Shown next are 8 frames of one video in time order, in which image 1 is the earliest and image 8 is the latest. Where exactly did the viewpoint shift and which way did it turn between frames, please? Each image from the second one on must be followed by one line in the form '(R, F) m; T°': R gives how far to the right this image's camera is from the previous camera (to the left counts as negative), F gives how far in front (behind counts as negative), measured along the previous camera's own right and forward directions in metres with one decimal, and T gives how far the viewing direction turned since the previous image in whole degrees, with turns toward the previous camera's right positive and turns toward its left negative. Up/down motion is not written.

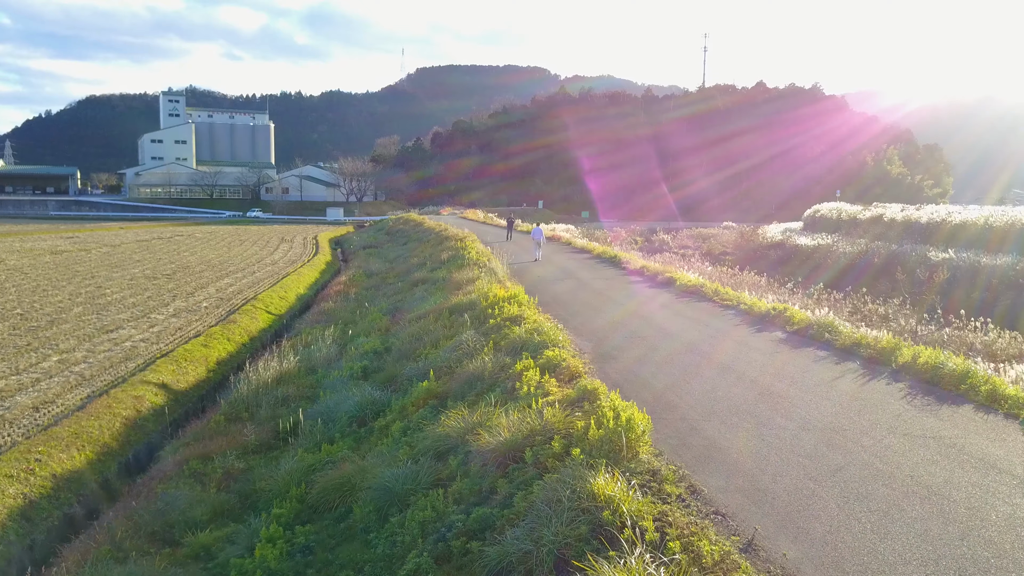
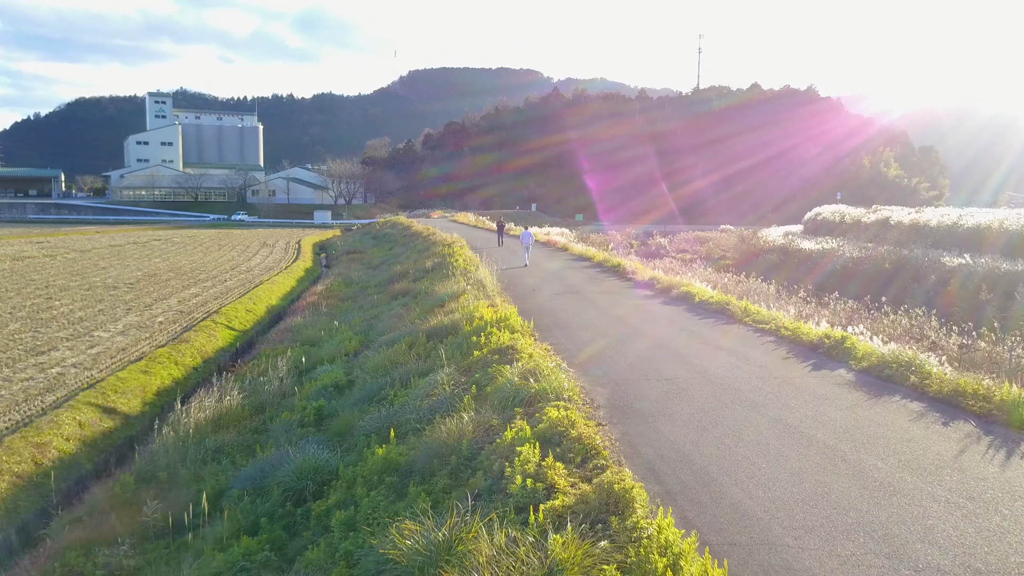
(0.0, +1.6) m; 0°
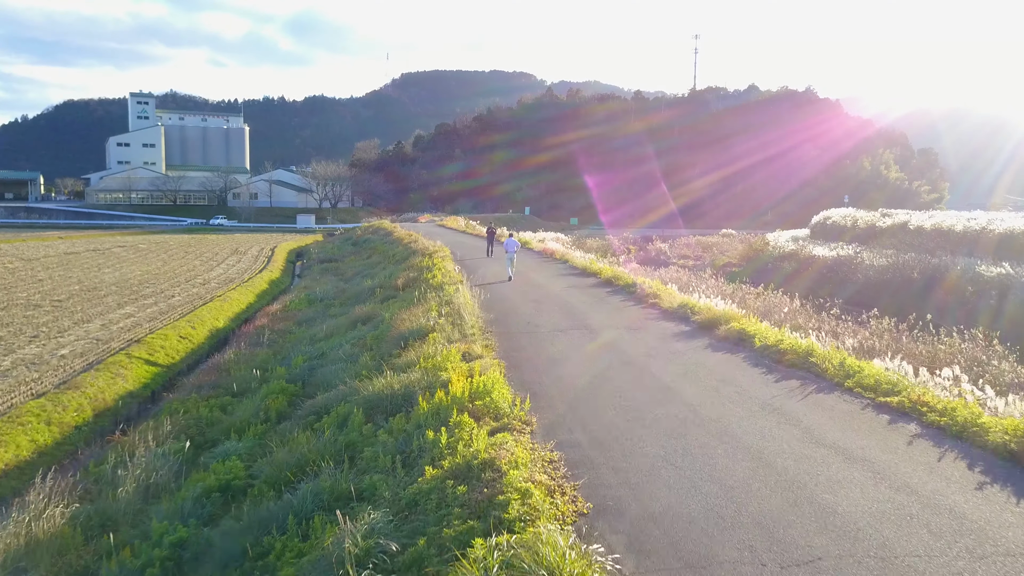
(+0.1, +2.7) m; 0°
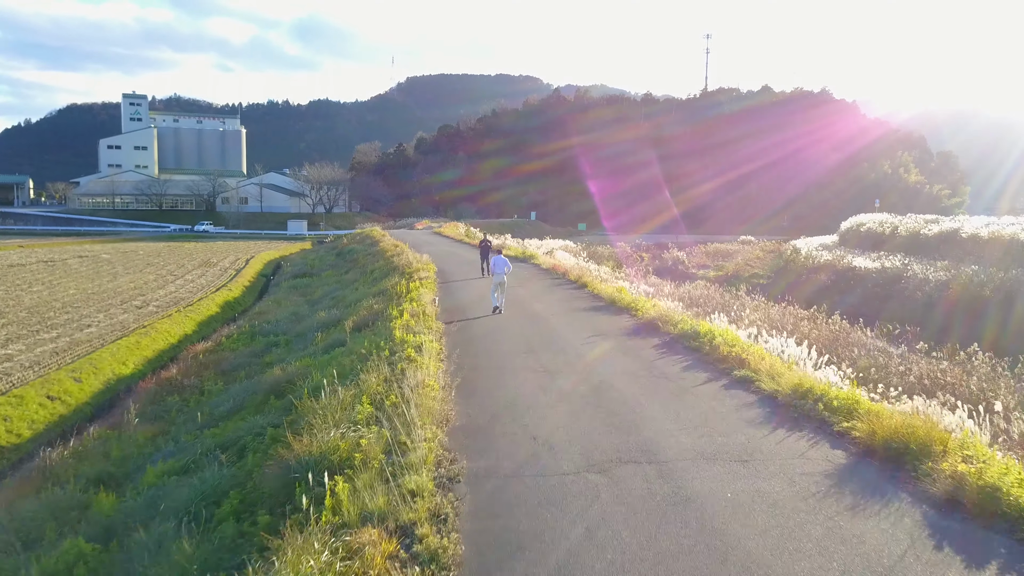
(+0.1, +3.8) m; 0°
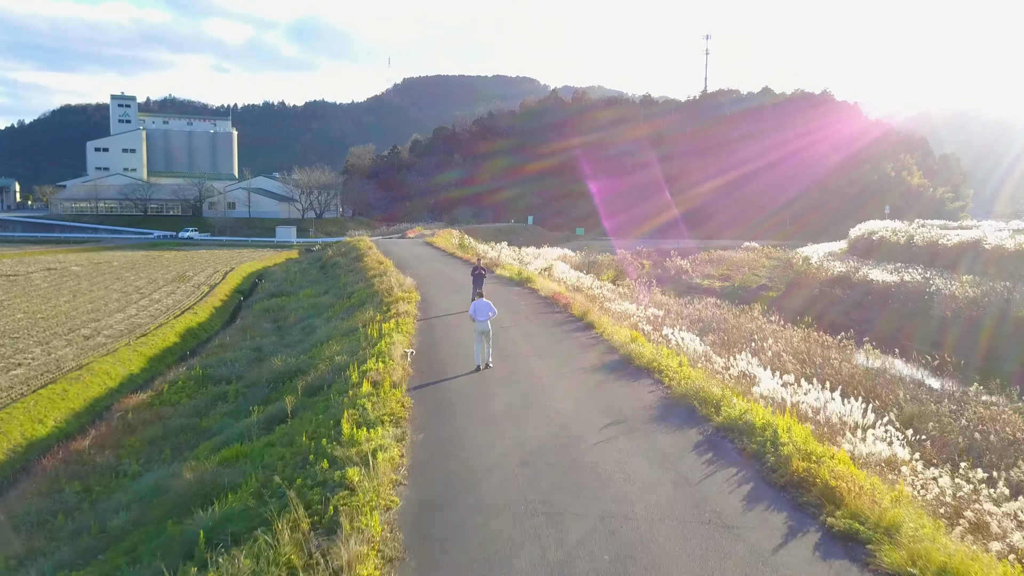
(+0.1, +1.9) m; 0°
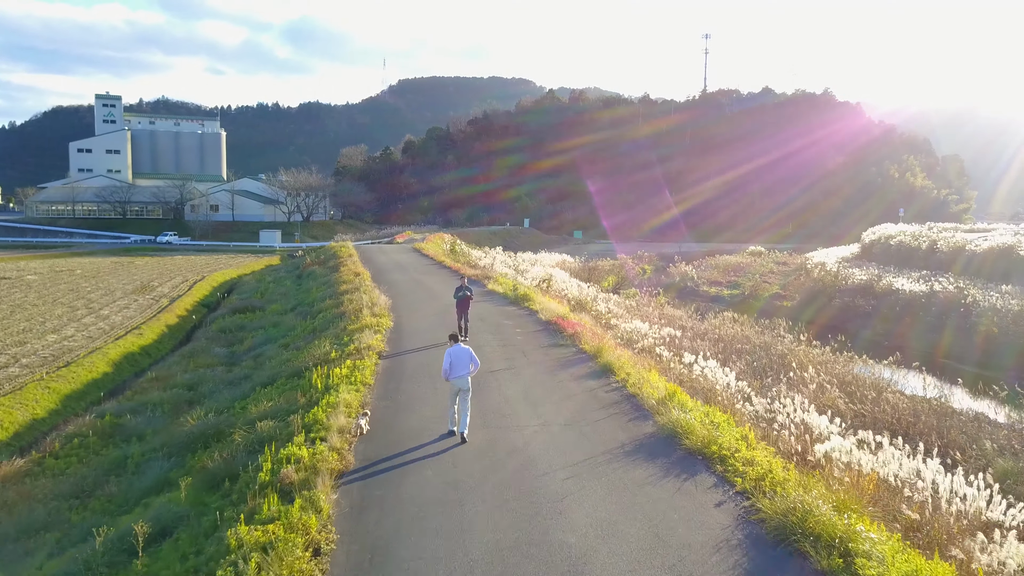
(0.0, +2.5) m; 0°
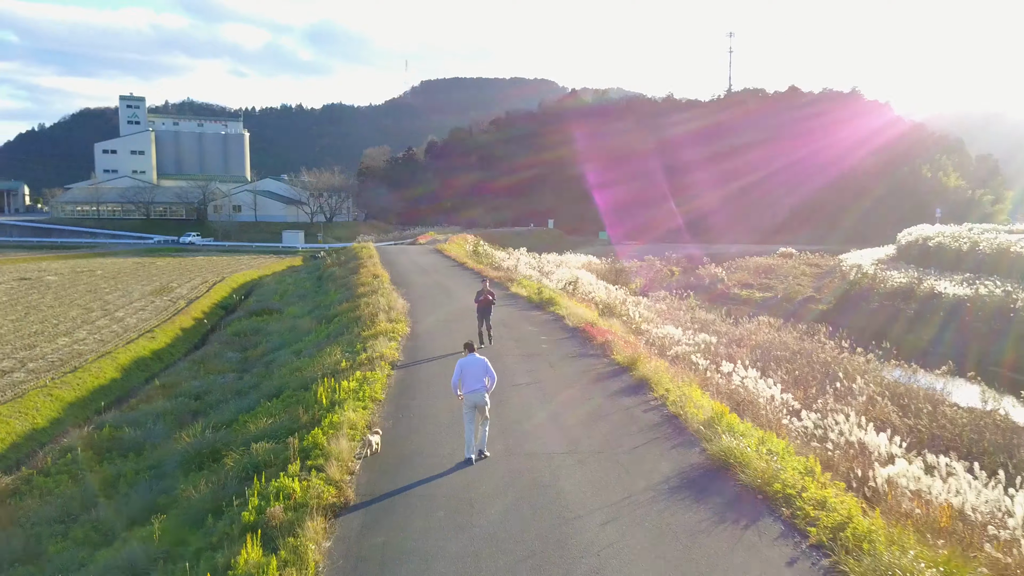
(0.0, +0.7) m; -2°
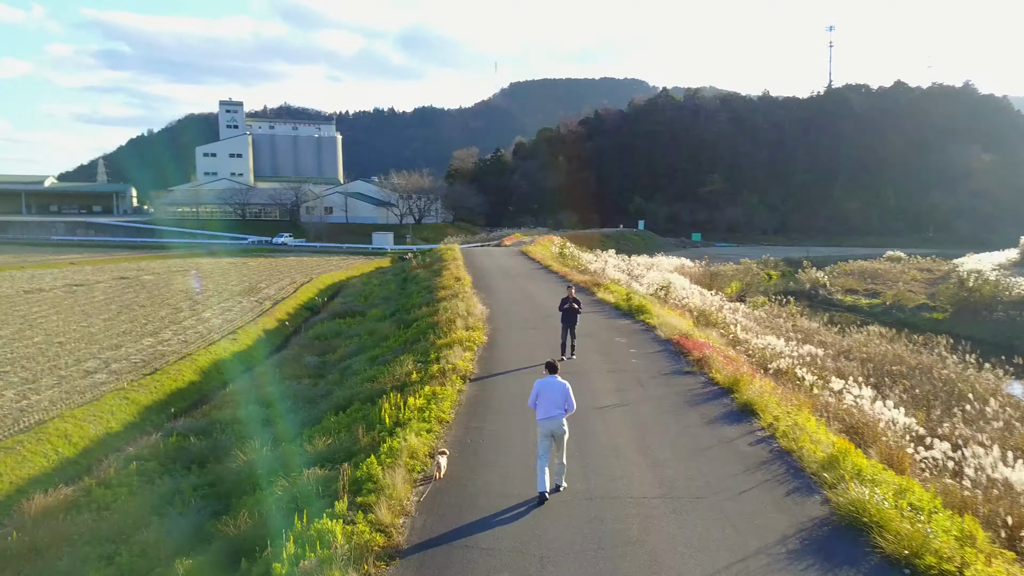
(0.0, +0.8) m; -6°
